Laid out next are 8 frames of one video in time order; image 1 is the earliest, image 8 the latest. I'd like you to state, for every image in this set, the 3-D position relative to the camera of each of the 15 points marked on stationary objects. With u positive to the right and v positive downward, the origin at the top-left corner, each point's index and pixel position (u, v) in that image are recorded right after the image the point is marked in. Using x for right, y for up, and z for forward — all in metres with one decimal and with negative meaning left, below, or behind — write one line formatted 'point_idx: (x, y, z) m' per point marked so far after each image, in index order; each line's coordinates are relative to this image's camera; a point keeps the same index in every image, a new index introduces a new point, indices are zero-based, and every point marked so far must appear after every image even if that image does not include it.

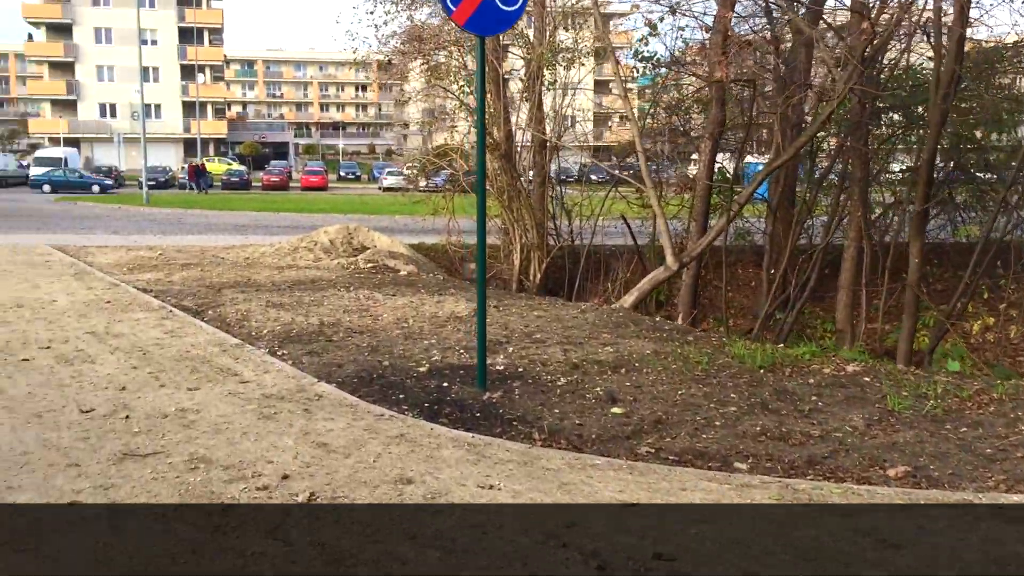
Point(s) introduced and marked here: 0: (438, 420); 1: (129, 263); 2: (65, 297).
0: (-0.4, -0.8, +5.7) m
1: (-5.6, +0.4, +14.3) m
2: (-4.8, -0.1, +10.4) m
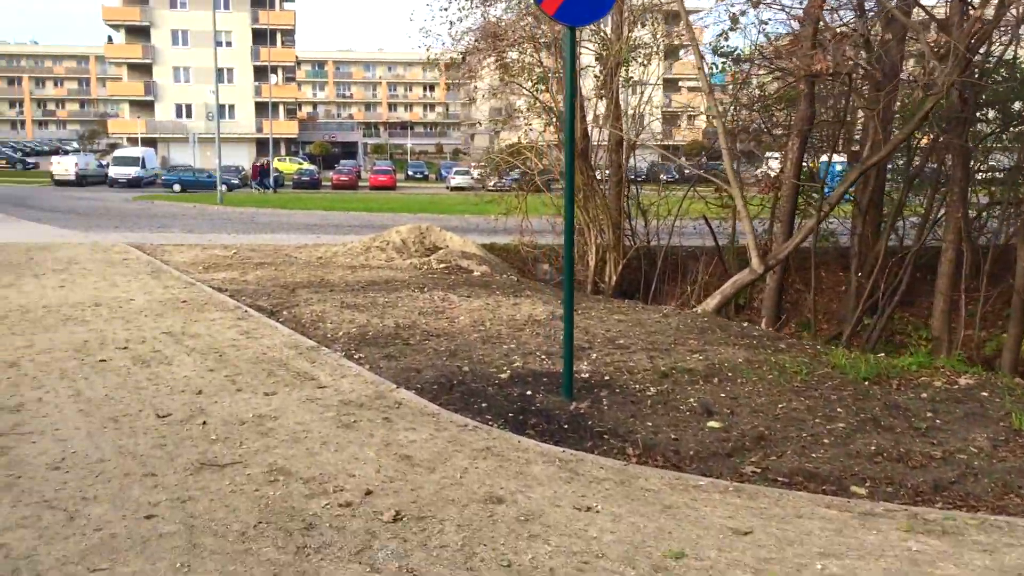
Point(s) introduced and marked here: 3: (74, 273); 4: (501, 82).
0: (+0.1, -0.8, +5.4) m
1: (-4.5, +0.4, +14.3) m
2: (-3.9, -0.1, +10.4) m
3: (-5.5, +0.2, +12.4) m
4: (-0.2, +2.9, +13.6) m
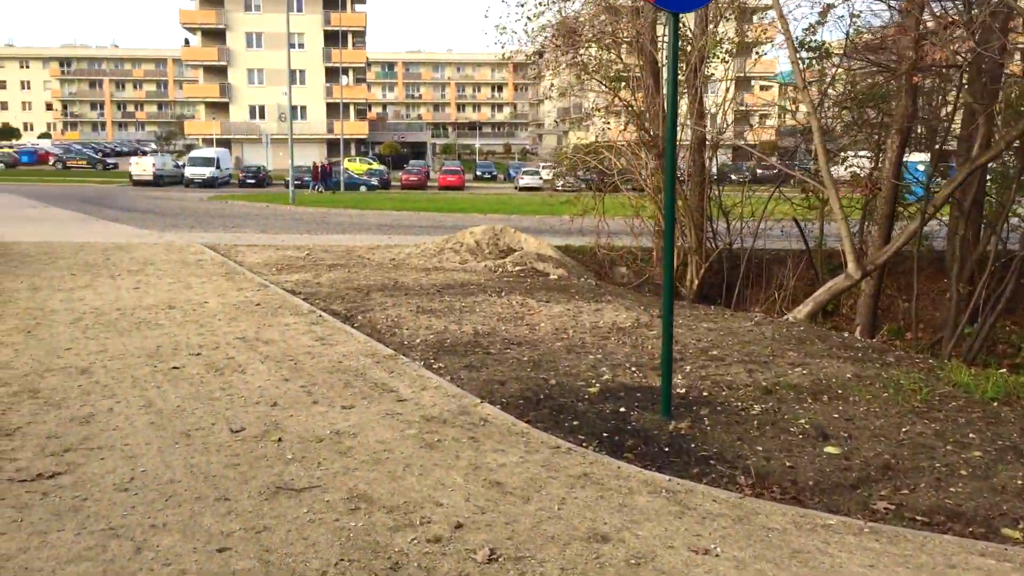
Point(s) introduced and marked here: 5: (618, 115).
0: (+0.6, -0.8, +5.0) m
1: (-3.4, +0.4, +14.2) m
2: (-3.1, -0.1, +10.2) m
3: (-4.6, +0.2, +12.3) m
4: (+0.9, +2.8, +13.2) m
5: (+1.4, +2.3, +13.0) m
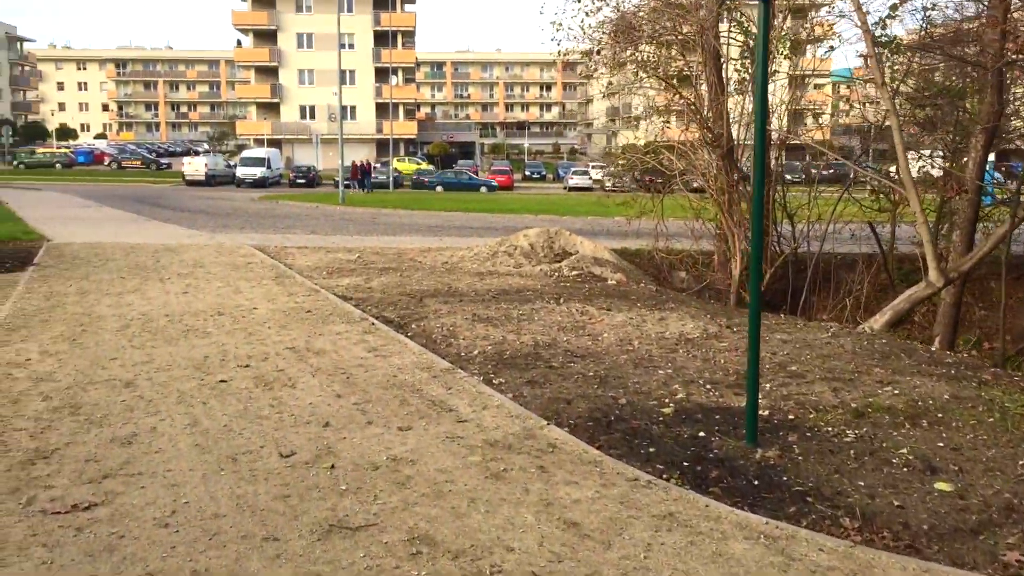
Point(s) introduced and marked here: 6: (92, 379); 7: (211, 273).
0: (+0.9, -0.9, +4.5) m
1: (-2.6, +0.3, +13.9) m
2: (-2.5, -0.2, +9.9) m
3: (-3.9, +0.1, +12.1) m
4: (+1.6, +2.7, +12.7) m
5: (+2.1, +2.2, +12.5) m
6: (-2.8, -0.6, +6.5) m
7: (-3.8, +0.2, +12.5) m
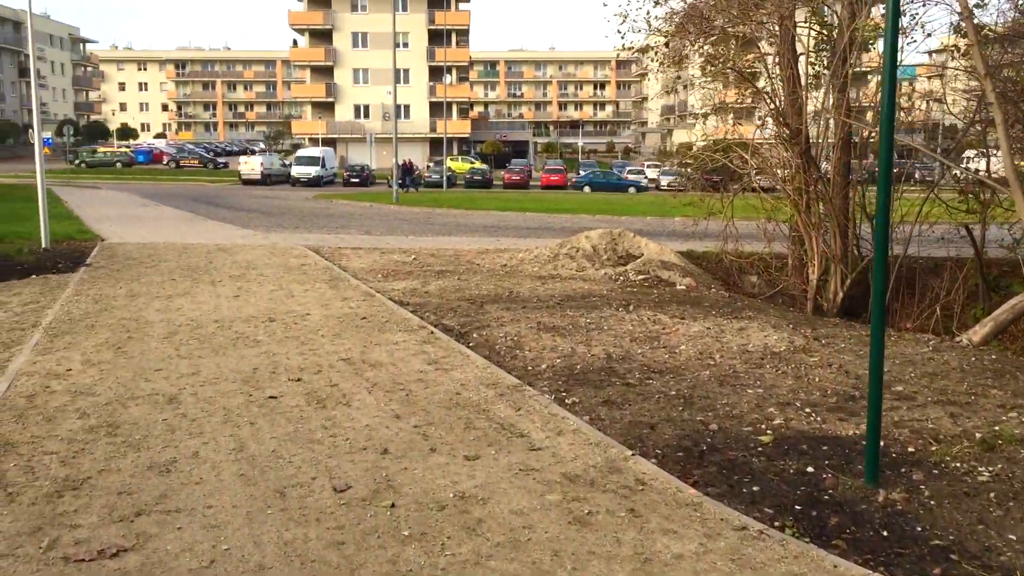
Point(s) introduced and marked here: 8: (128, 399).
0: (+1.2, -1.0, +3.8) m
1: (-1.8, +0.3, +13.4) m
2: (-1.9, -0.2, +9.4) m
3: (-3.1, +0.1, +11.6) m
4: (+2.4, +2.7, +12.0) m
5: (+2.9, +2.1, +11.8) m
6: (-2.3, -0.6, +6.0) m
7: (-3.1, +0.2, +12.1) m
8: (-2.3, -0.7, +5.9) m
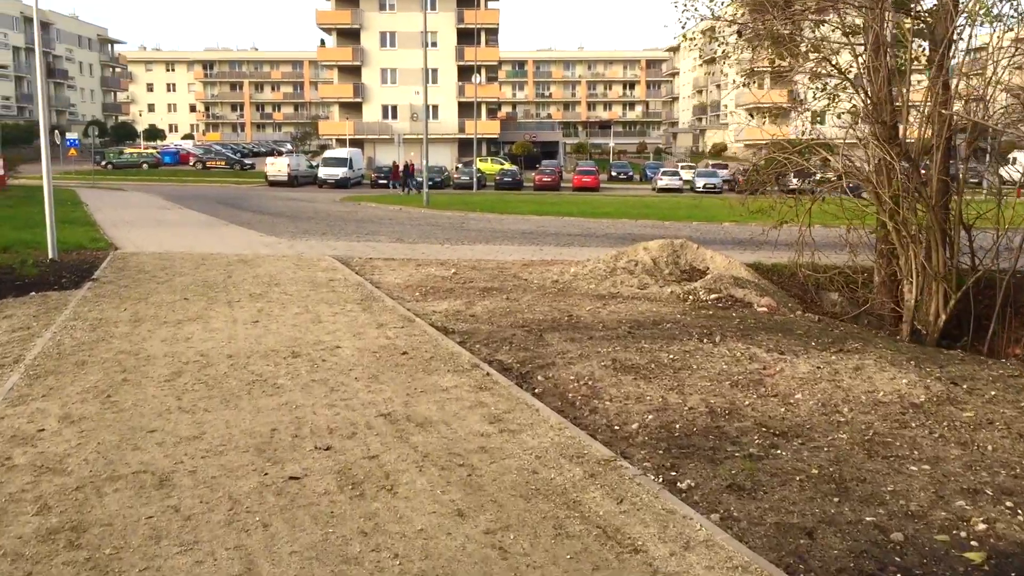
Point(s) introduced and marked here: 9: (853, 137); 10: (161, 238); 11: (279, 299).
0: (+1.6, -1.2, +2.4) m
1: (-1.1, +0.1, +12.0) m
2: (-1.3, -0.4, +8.0) m
3: (-2.5, -0.1, +10.3) m
4: (+3.0, +2.4, +10.5) m
5: (+3.5, +1.9, +10.2) m
6: (-1.9, -0.9, +4.6) m
7: (-2.5, -0.1, +10.7) m
8: (-1.9, -0.9, +4.5) m
9: (+3.3, +1.5, +9.6) m
10: (-6.8, +1.0, +18.9) m
11: (-2.4, -0.1, +10.3) m
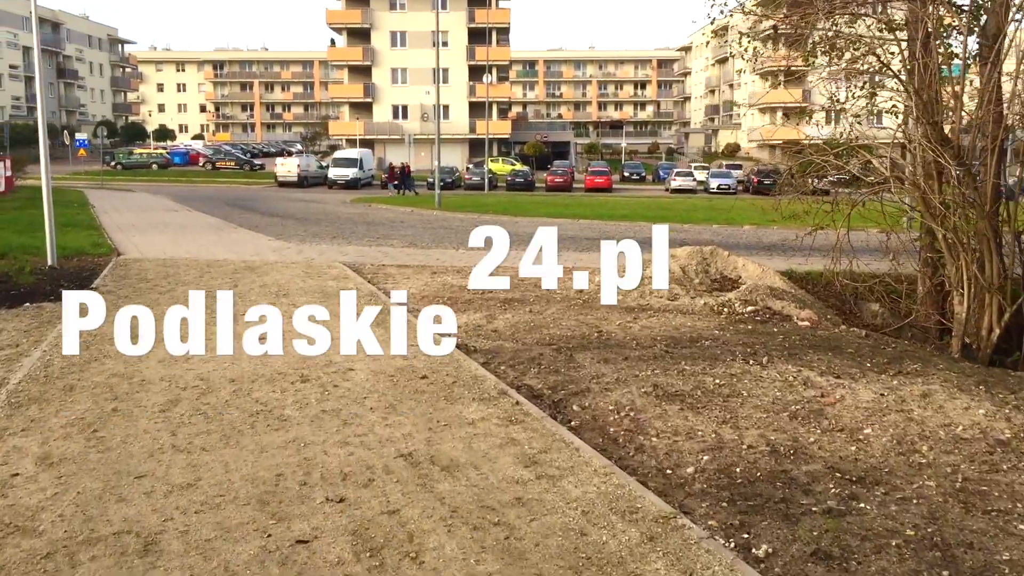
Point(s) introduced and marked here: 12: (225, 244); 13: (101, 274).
0: (+1.8, -1.3, +1.7) m
1: (-0.9, -0.1, +11.3) m
2: (-1.1, -0.5, +7.3) m
3: (-2.3, -0.2, +9.6) m
4: (+3.3, +2.3, +9.8) m
5: (+3.8, +1.8, +9.5) m
6: (-1.7, -1.0, +4.0) m
7: (-2.2, -0.2, +10.1) m
8: (-1.7, -1.0, +3.8) m
9: (+3.6, +1.4, +8.9) m
10: (-6.5, +0.8, +18.3) m
11: (-2.2, -0.2, +9.6) m
12: (-5.2, +0.8, +17.9) m
13: (-5.5, +0.2, +13.1) m
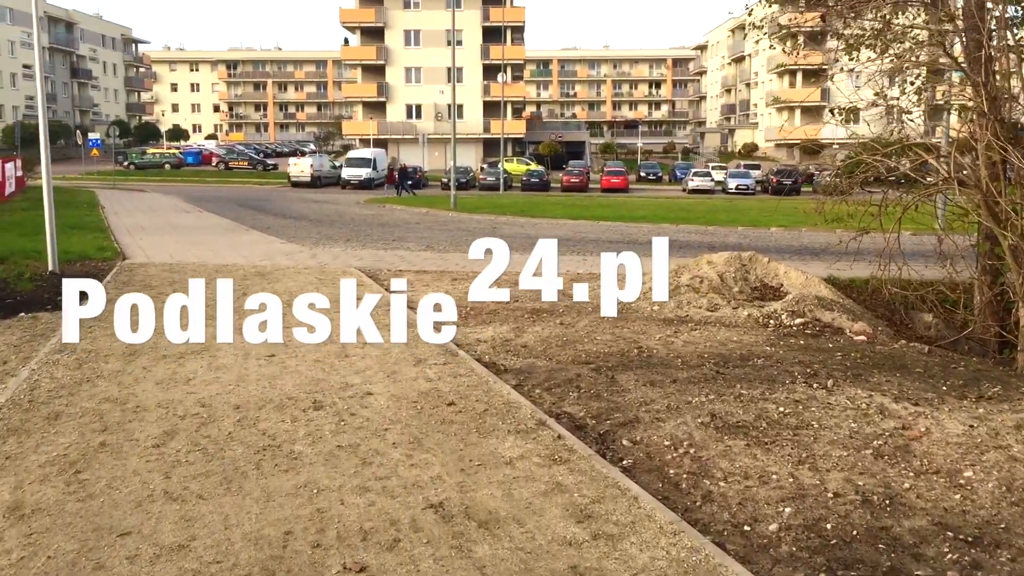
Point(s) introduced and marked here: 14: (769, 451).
0: (+2.0, -1.4, +0.9) m
1: (-0.6, -0.2, +10.6) m
2: (-0.9, -0.6, +6.6) m
3: (-2.0, -0.3, +8.9) m
4: (+3.6, +2.2, +9.0) m
5: (+4.0, +1.7, +8.7) m
6: (-1.5, -1.1, +3.2) m
7: (-1.9, -0.3, +9.4) m
8: (-1.5, -1.1, +3.1) m
9: (+3.8, +1.2, +8.1) m
10: (-6.1, +0.8, +17.7) m
11: (-1.9, -0.3, +8.9) m
12: (-4.9, +0.7, +17.2) m
13: (-5.2, +0.1, +12.4) m
14: (+1.4, -0.9, +5.3) m
